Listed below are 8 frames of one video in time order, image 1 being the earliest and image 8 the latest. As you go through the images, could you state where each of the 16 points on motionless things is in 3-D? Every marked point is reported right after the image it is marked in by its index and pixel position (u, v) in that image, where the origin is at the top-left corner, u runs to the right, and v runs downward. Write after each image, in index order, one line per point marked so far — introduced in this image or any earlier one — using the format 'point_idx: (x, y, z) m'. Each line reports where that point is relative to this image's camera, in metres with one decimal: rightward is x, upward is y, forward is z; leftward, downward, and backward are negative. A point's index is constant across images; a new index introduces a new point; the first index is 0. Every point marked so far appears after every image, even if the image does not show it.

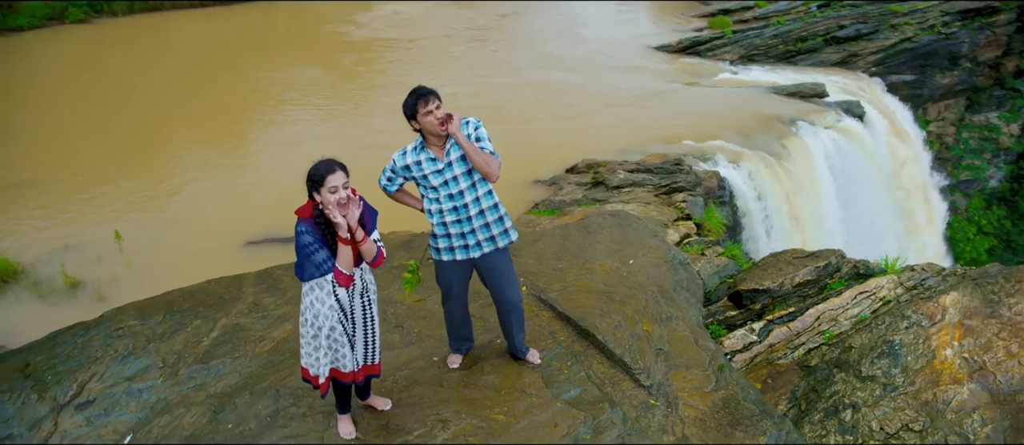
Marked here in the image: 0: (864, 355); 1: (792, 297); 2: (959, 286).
0: (+2.6, -1.0, +4.7) m
1: (+2.4, -0.7, +5.5) m
2: (+3.5, -0.5, +5.1) m
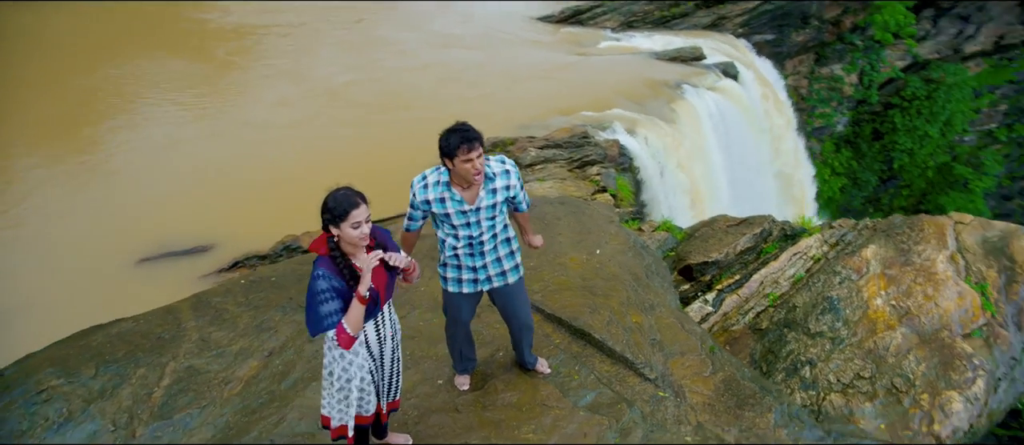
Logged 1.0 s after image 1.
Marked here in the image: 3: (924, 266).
0: (+2.4, -0.7, +5.1) m
1: (+2.0, -0.4, +5.8) m
2: (+3.2, -0.1, +5.6) m
3: (+3.4, -0.4, +5.2) m
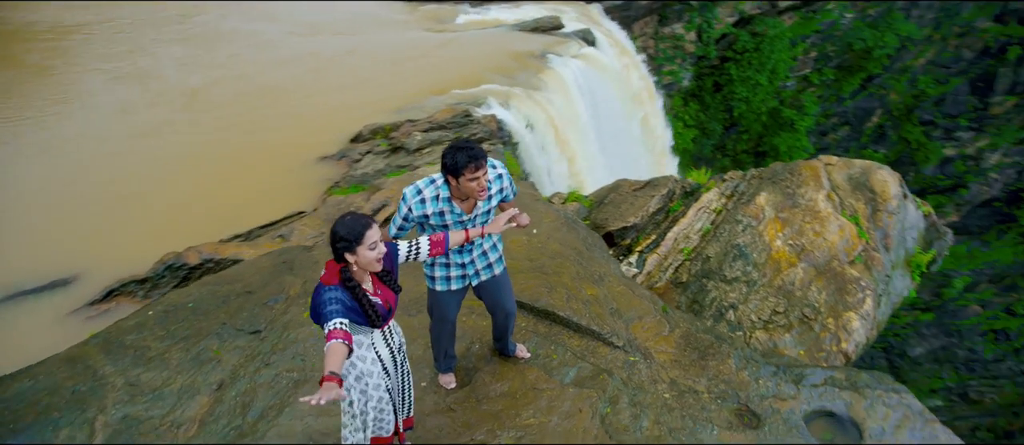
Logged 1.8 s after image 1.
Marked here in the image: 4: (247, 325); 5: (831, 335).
0: (+1.8, -0.3, +5.6) m
1: (+1.3, 0.0, +6.2) m
2: (+2.4, +0.3, +6.2) m
3: (+2.7, +0.1, +5.9) m
4: (-1.7, -0.7, +4.1) m
5: (+2.5, -0.9, +4.9) m
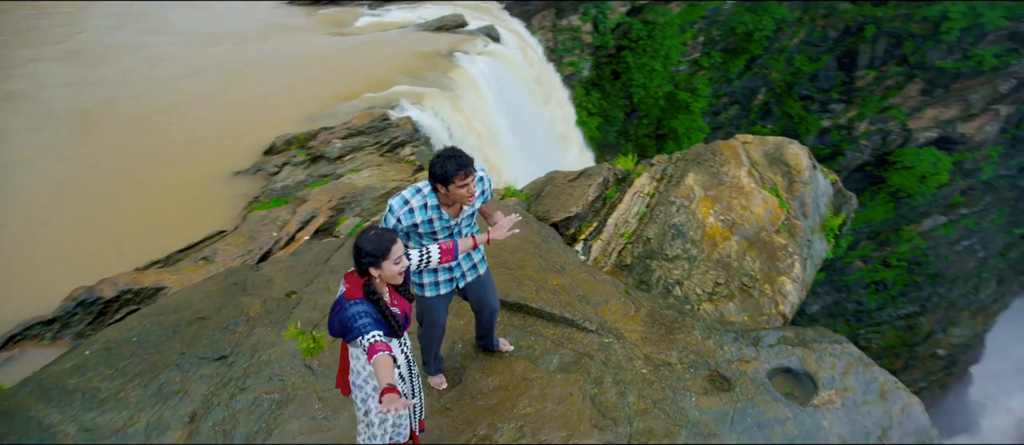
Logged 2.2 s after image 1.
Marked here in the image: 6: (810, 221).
0: (+1.4, -0.2, +5.9) m
1: (+0.8, +0.1, +6.4) m
2: (+1.8, +0.6, +6.6) m
3: (+2.2, +0.4, +6.3) m
4: (-1.9, -0.8, +3.9) m
5: (+2.1, -0.6, +5.3) m
6: (+3.0, 0.0, +6.3) m
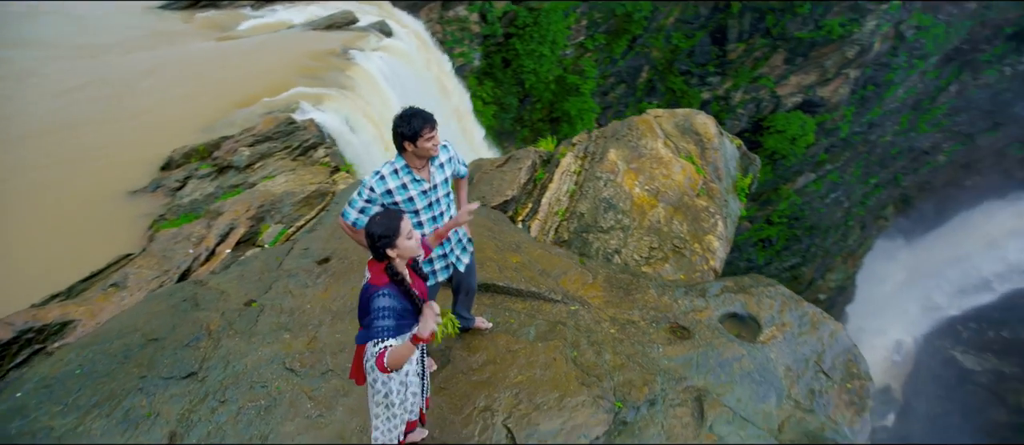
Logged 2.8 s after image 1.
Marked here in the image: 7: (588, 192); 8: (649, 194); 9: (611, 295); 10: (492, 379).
0: (+0.8, +0.1, +6.3) m
1: (+0.1, +0.3, +6.7) m
2: (+1.1, +0.9, +7.0) m
3: (+1.5, +0.7, +6.7) m
4: (-2.0, -0.9, +3.8) m
5: (+1.7, -0.3, +5.8) m
6: (+2.3, +0.4, +6.9) m
7: (+0.8, +0.3, +6.5) m
8: (+1.4, +0.3, +6.4) m
9: (+0.7, -0.5, +4.2) m
10: (-0.1, -0.8, +3.3) m
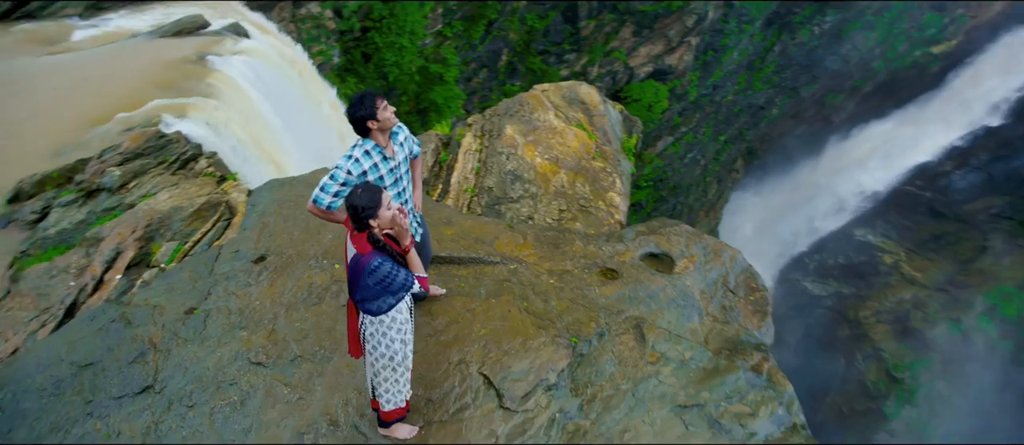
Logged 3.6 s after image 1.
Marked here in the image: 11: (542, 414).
0: (-0.1, +0.4, +6.6) m
1: (-0.9, +0.5, +6.9) m
2: (-0.1, +1.2, +7.4) m
3: (+0.4, +1.1, +7.2) m
4: (-2.3, -1.0, +3.7) m
5: (+0.9, +0.1, +6.4) m
6: (+1.2, +0.9, +7.5) m
7: (-0.2, +0.6, +6.9) m
8: (+0.4, +0.6, +6.8) m
9: (+0.2, -0.2, +4.6) m
10: (-0.3, -0.7, +3.6) m
11: (+0.2, -1.0, +3.2) m
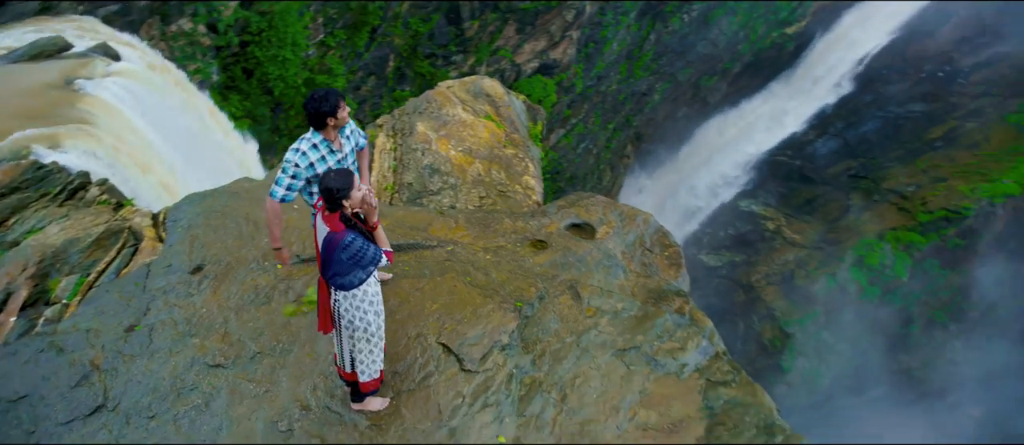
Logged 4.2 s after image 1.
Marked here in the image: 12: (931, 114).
0: (-0.9, +0.4, +6.8) m
1: (-1.8, +0.5, +7.0) m
2: (-1.2, +1.2, +7.6) m
3: (-0.6, +1.2, +7.5) m
4: (-2.5, -1.1, +3.6) m
5: (+0.1, +0.3, +6.7) m
6: (+0.1, +1.1, +7.9) m
7: (-1.1, +0.7, +7.1) m
8: (-0.5, +0.8, +7.1) m
9: (-0.3, -0.1, +4.9) m
10: (-0.6, -0.6, +3.8) m
11: (-0.1, -0.8, +3.5) m
12: (+6.6, +1.7, +10.1) m
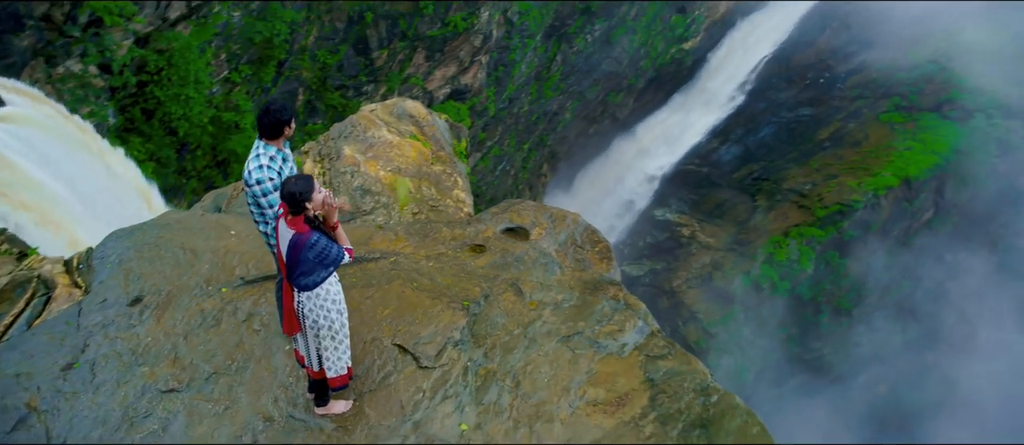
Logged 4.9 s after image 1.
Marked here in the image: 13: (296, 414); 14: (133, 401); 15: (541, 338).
0: (-1.7, +0.2, +6.9) m
1: (-2.5, +0.2, +7.0) m
2: (-2.1, +1.0, +7.7) m
3: (-1.5, +1.0, +7.6) m
4: (-2.7, -1.3, +3.5) m
5: (-0.6, +0.2, +6.9) m
6: (-0.8, +0.9, +8.2) m
7: (-1.9, +0.4, +7.1) m
8: (-1.3, +0.6, +7.3) m
9: (-0.8, -0.2, +5.1) m
10: (-0.9, -0.6, +3.9) m
11: (-0.3, -0.8, +3.7) m
12: (+5.3, +1.9, +11.1) m
13: (-1.2, -1.0, +3.4) m
14: (-2.2, -1.0, +3.6) m
15: (+0.2, -0.7, +4.1) m
